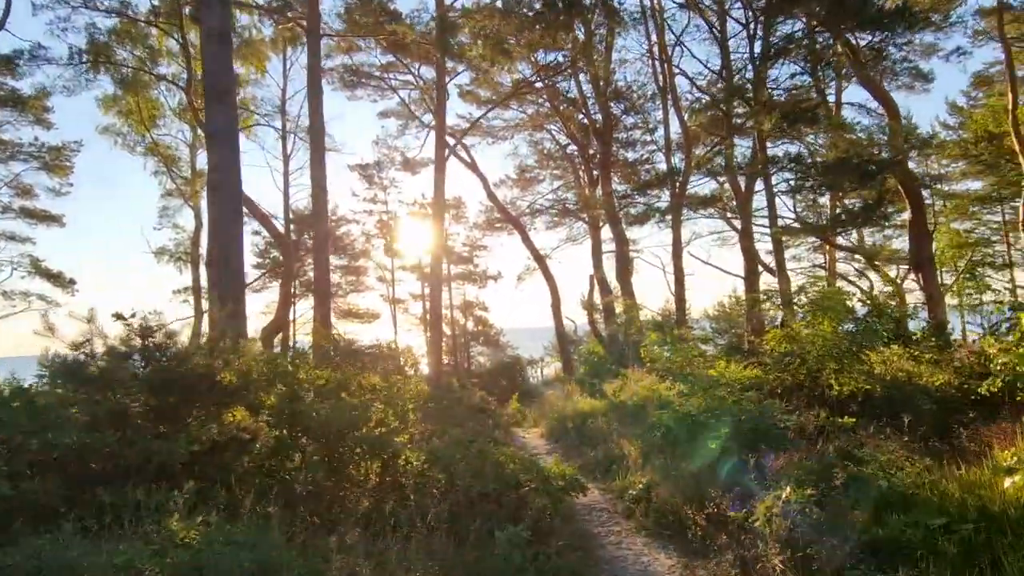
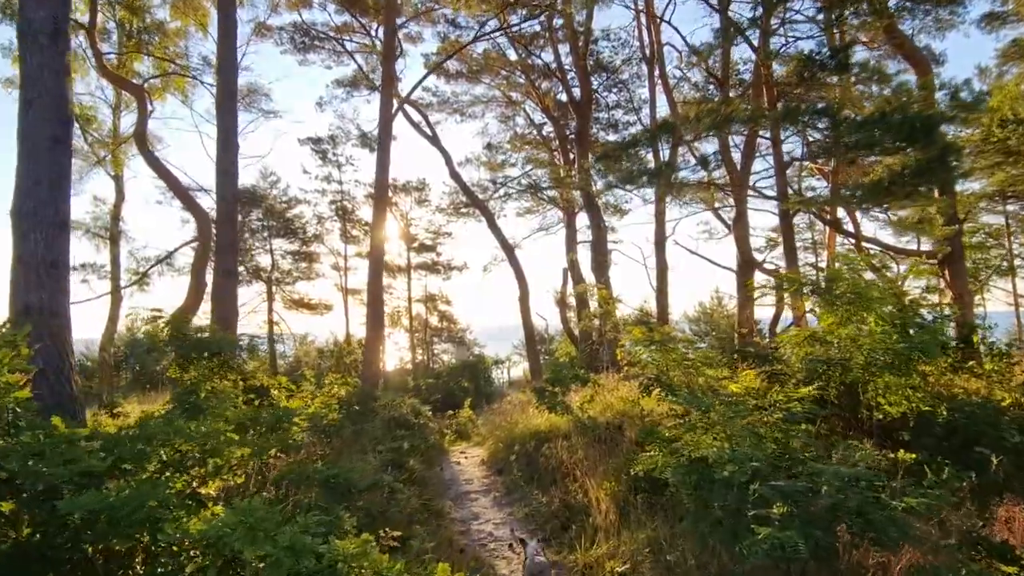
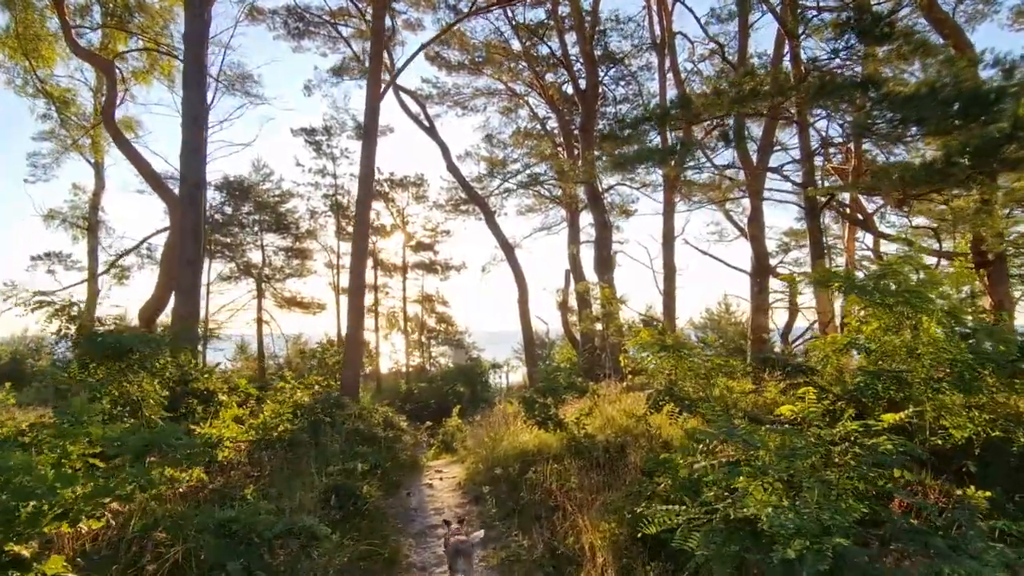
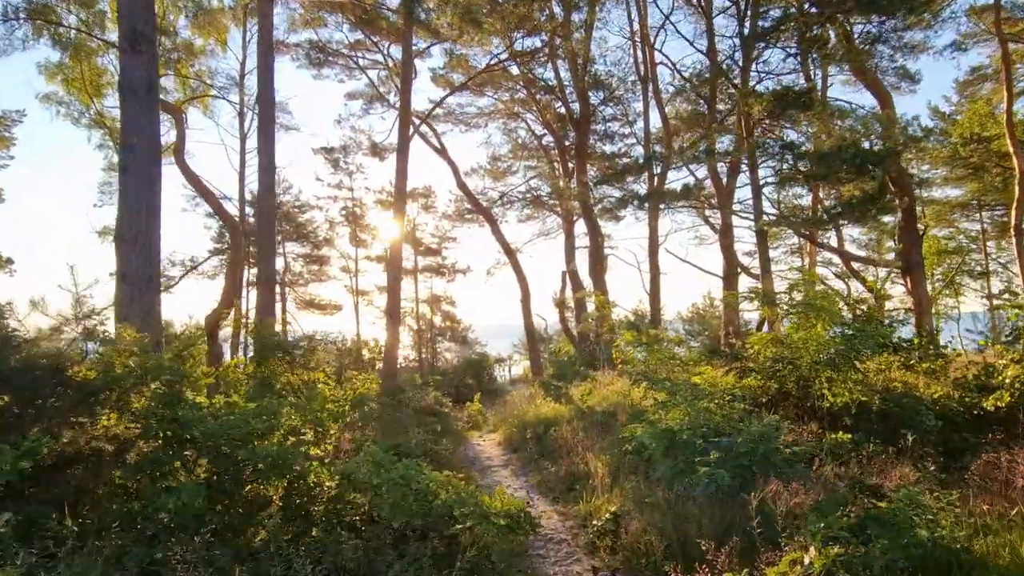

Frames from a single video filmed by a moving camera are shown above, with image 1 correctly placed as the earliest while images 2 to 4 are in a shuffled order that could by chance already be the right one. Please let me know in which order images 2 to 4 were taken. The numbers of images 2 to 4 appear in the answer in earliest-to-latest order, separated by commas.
4, 2, 3
